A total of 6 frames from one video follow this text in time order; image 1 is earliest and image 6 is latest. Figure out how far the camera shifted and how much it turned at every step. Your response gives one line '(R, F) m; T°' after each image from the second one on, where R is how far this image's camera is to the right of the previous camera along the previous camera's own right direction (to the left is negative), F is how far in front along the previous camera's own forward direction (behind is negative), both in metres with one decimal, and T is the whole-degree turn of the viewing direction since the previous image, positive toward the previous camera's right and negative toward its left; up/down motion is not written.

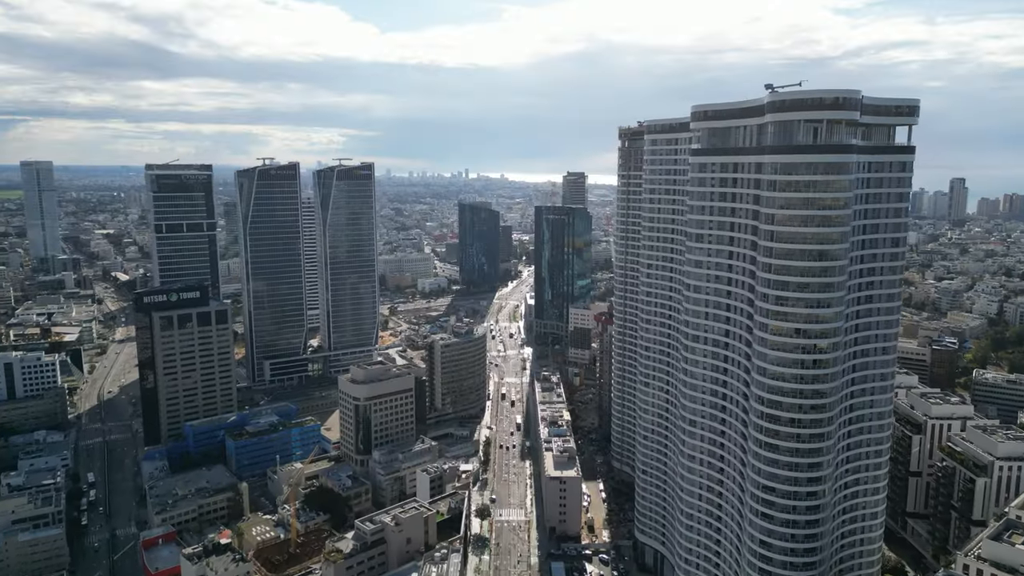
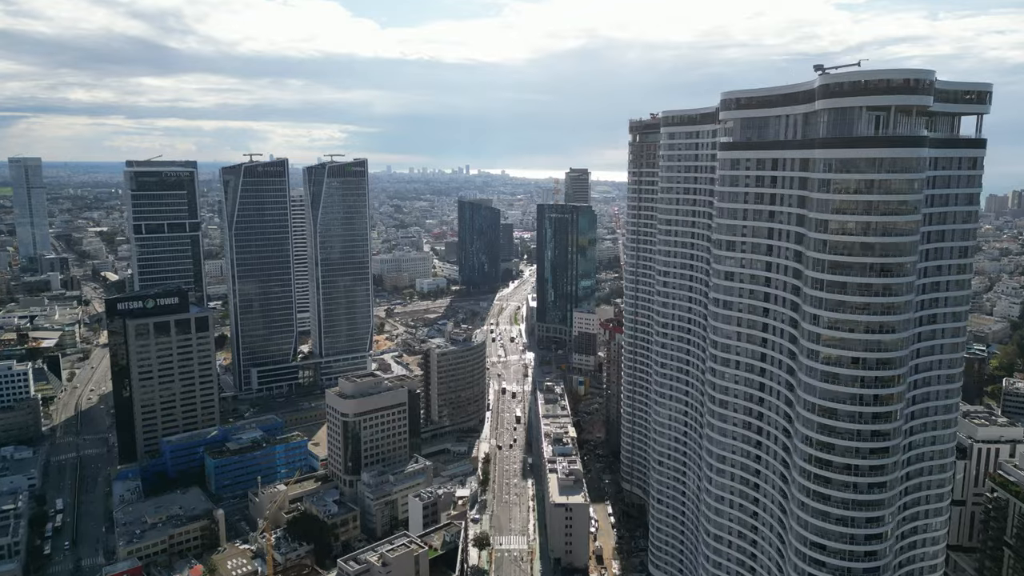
(0.0, +6.2) m; 0°
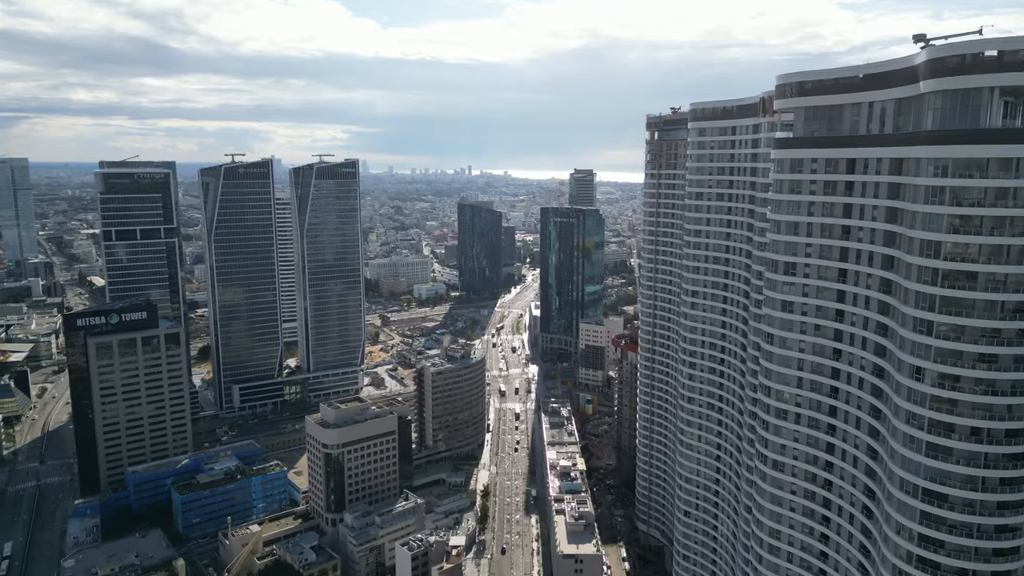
(0.0, +8.1) m; 0°
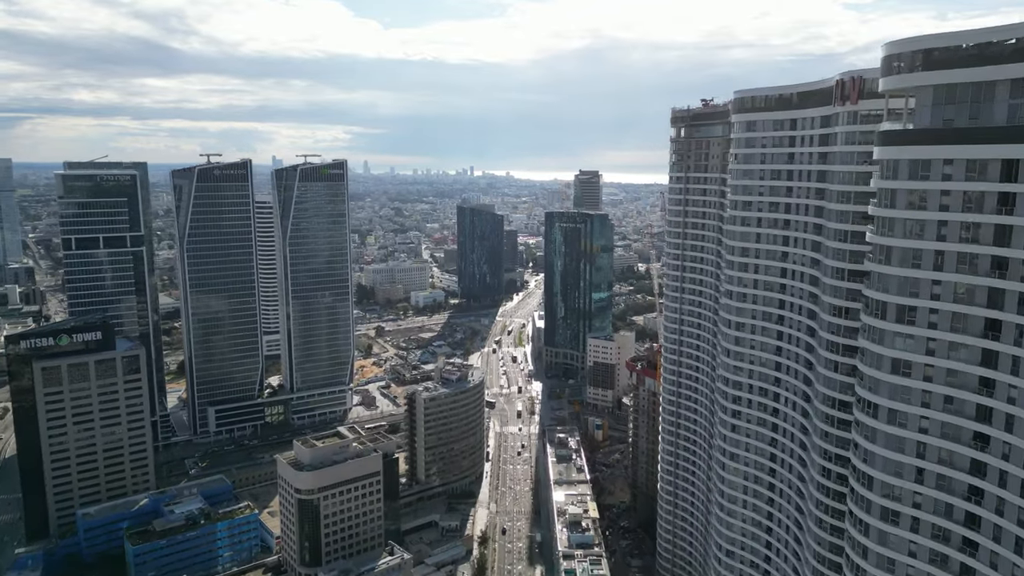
(0.0, +9.0) m; 0°
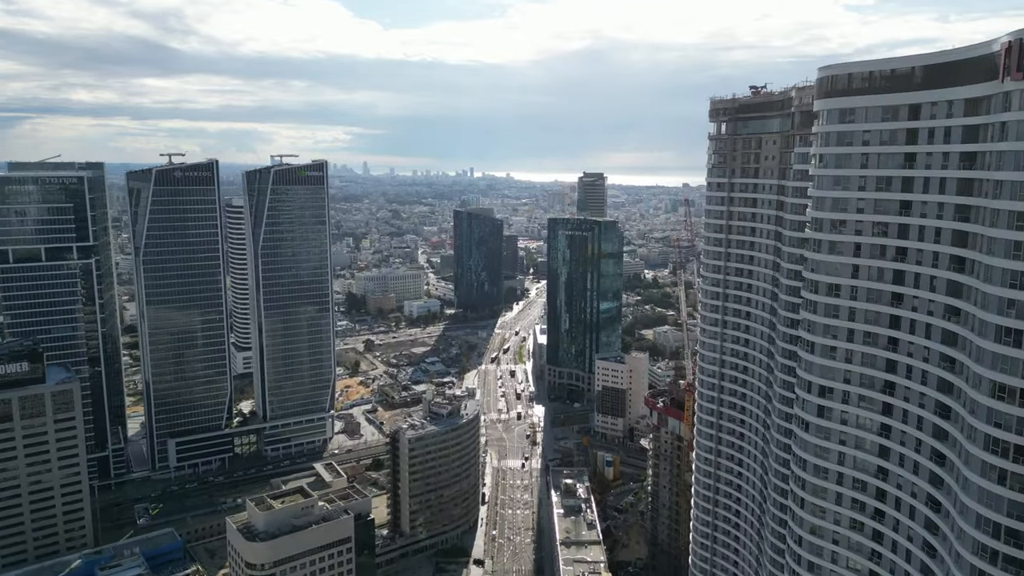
(0.0, +10.4) m; 0°
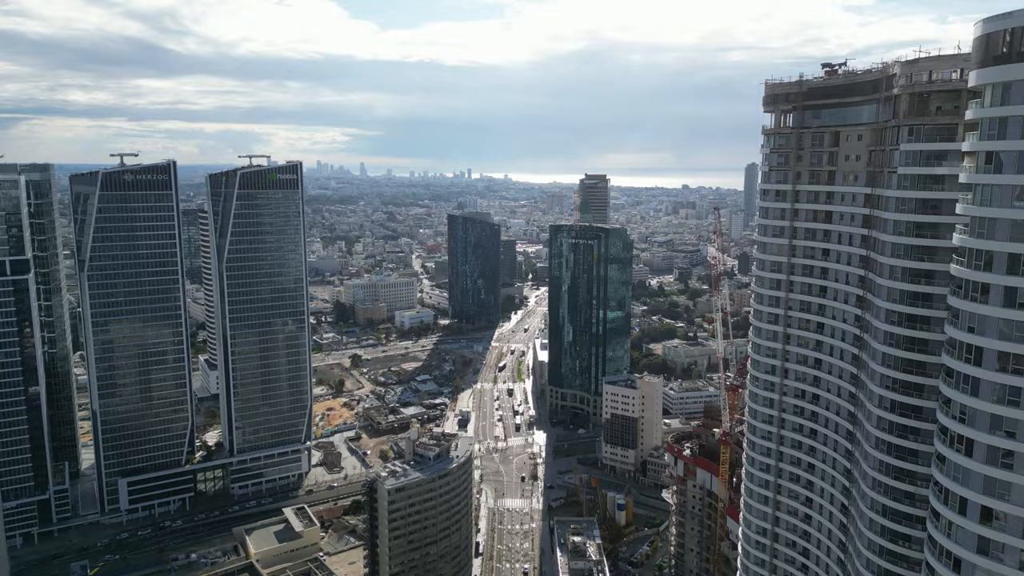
(0.0, +9.7) m; 0°
